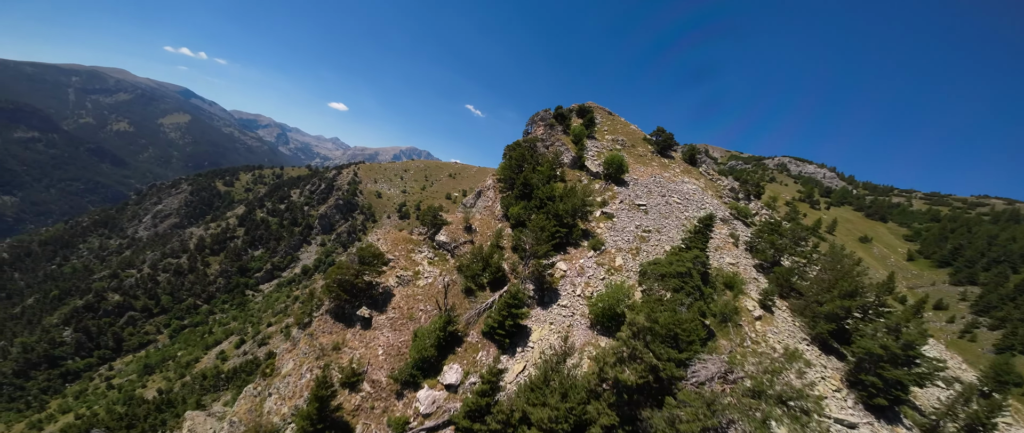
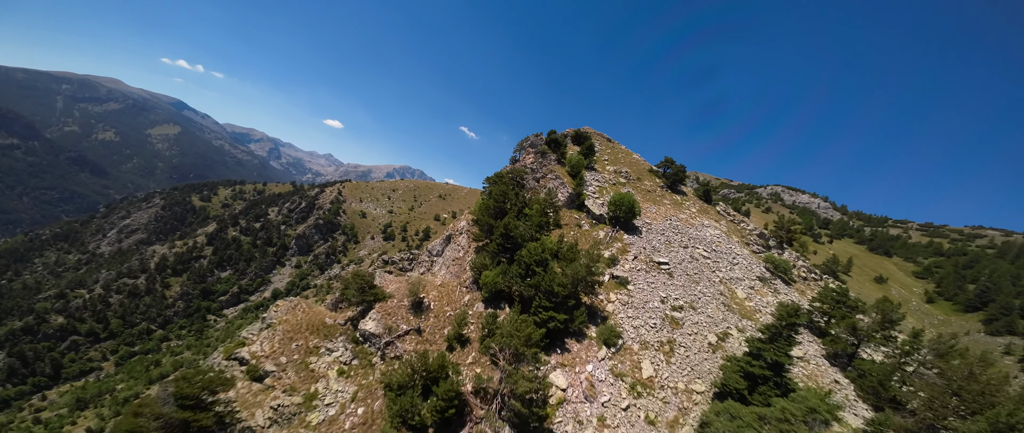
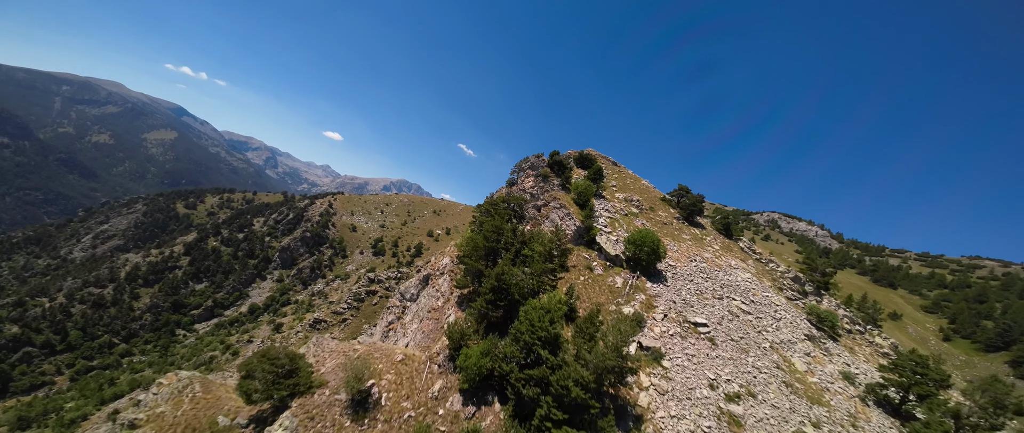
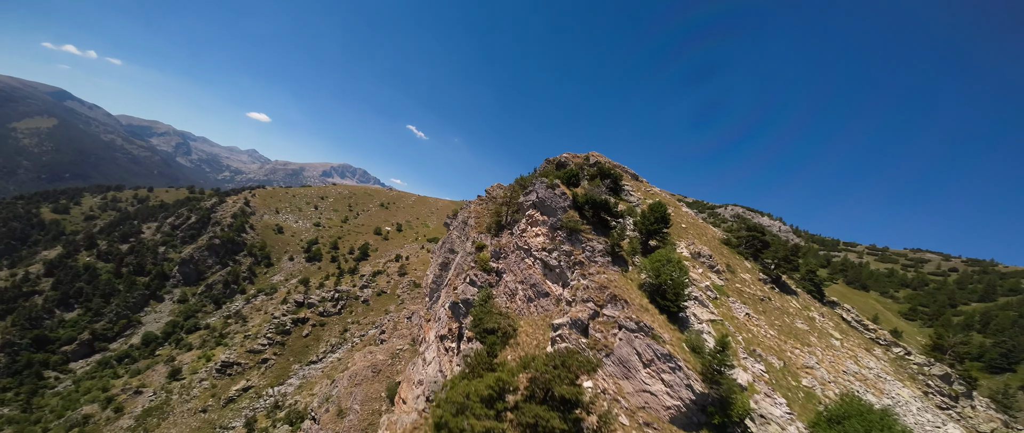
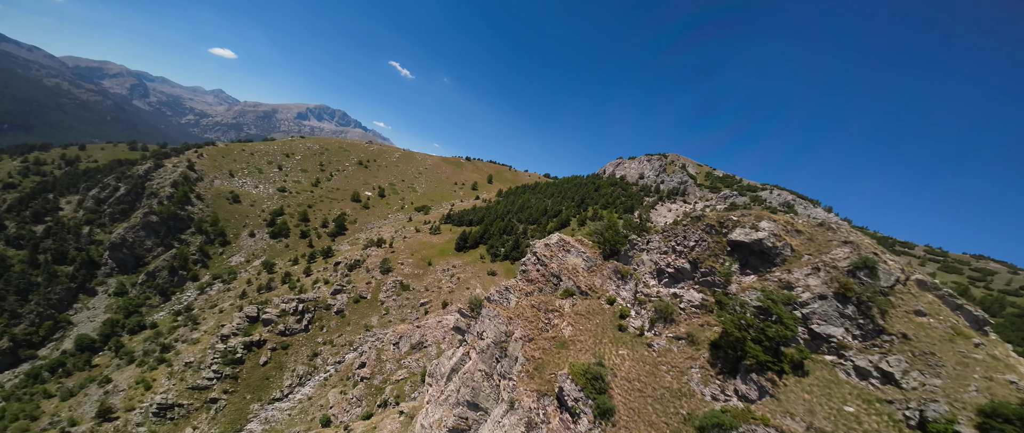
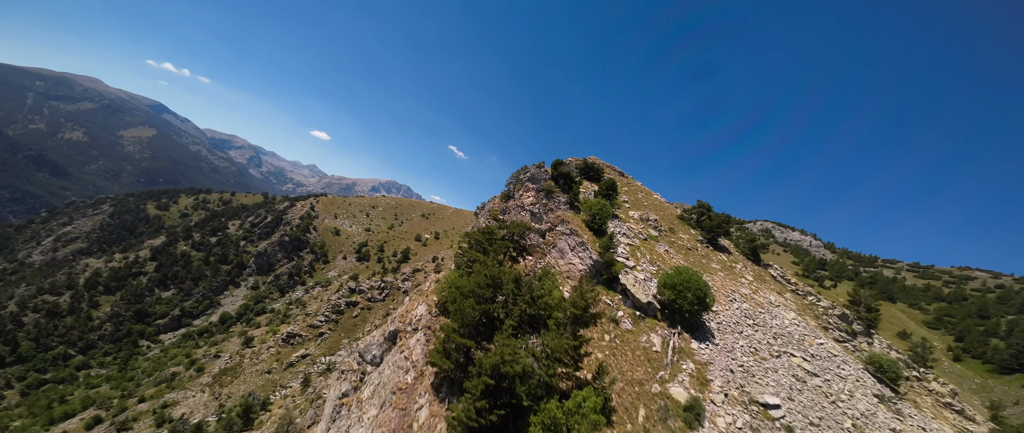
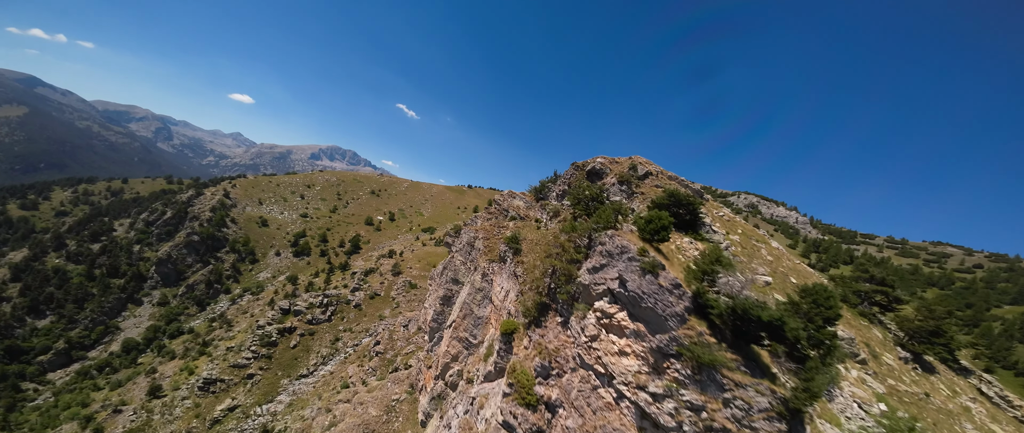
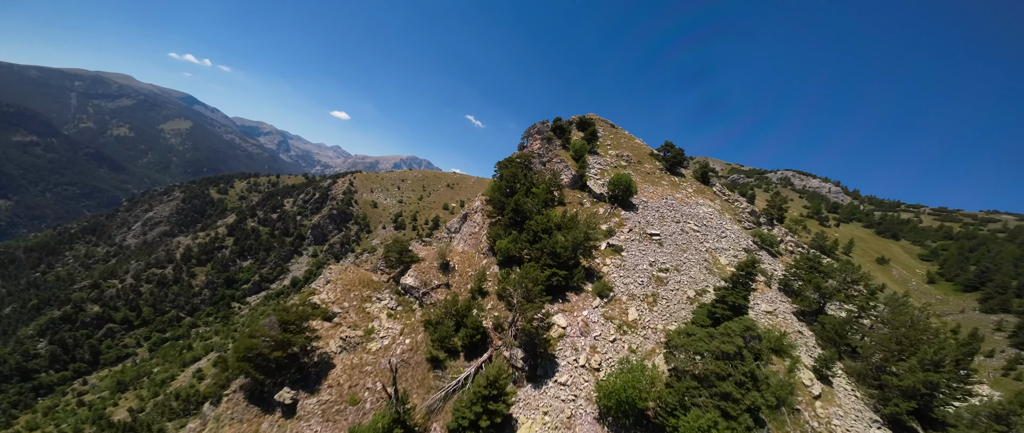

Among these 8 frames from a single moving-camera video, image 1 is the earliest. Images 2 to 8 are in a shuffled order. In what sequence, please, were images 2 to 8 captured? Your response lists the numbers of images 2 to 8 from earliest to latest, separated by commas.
8, 2, 3, 6, 4, 7, 5
